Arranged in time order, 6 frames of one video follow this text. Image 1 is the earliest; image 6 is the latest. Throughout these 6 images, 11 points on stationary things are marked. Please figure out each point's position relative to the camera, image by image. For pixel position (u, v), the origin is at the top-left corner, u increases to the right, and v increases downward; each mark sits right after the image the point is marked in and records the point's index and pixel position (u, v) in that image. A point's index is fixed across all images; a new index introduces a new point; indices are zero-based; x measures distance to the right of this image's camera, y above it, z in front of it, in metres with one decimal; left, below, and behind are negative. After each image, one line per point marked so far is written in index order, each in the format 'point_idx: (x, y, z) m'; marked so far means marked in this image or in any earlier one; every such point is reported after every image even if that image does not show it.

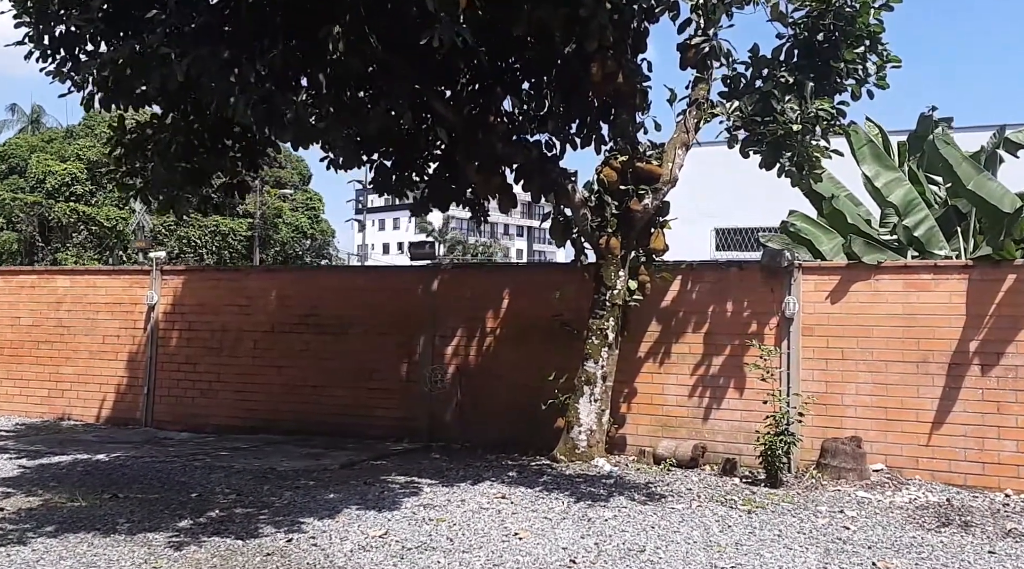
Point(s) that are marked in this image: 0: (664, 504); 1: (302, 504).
0: (+1.1, -1.6, +6.7) m
1: (-1.5, -1.6, +6.5) m
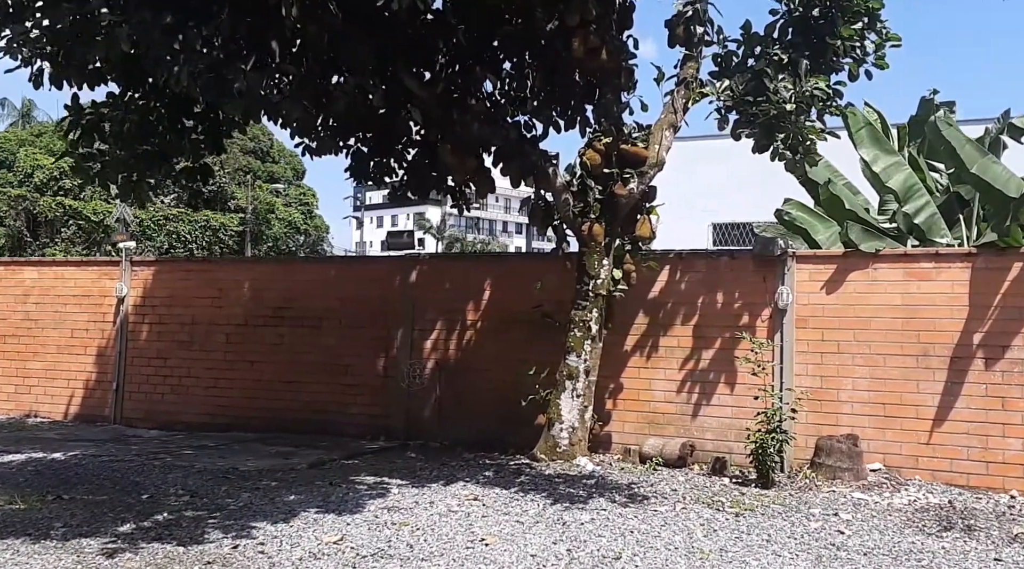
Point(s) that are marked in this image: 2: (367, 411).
0: (+0.9, -1.5, +6.3) m
1: (-1.7, -1.5, +6.1) m
2: (-1.6, -1.4, +9.7) m
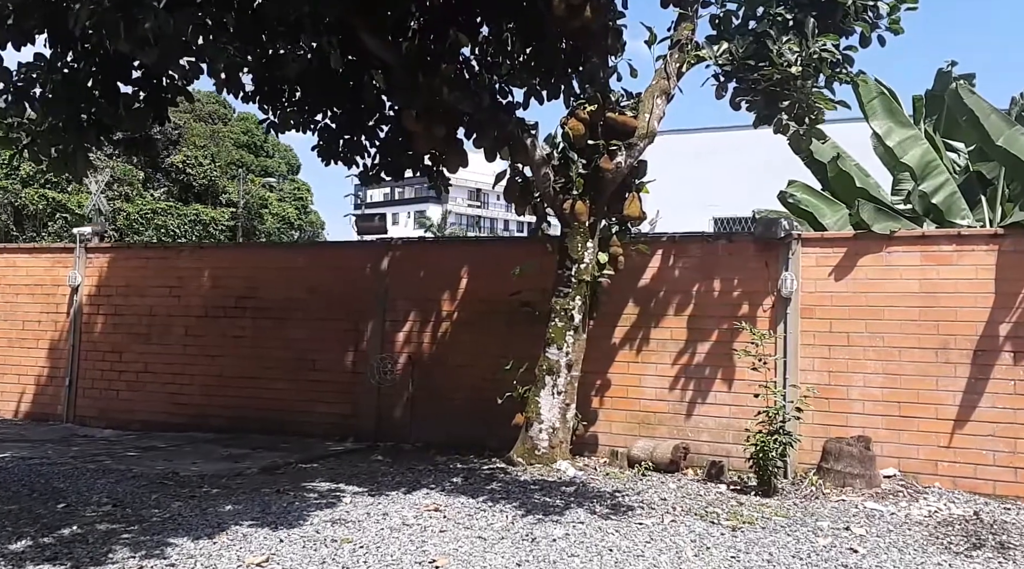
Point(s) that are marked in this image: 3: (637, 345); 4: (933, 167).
0: (+0.7, -1.4, +5.5) m
1: (-1.9, -1.4, +5.3) m
2: (-1.8, -1.2, +8.9) m
3: (+1.1, -0.5, +7.7) m
4: (+3.5, +1.0, +7.5) m
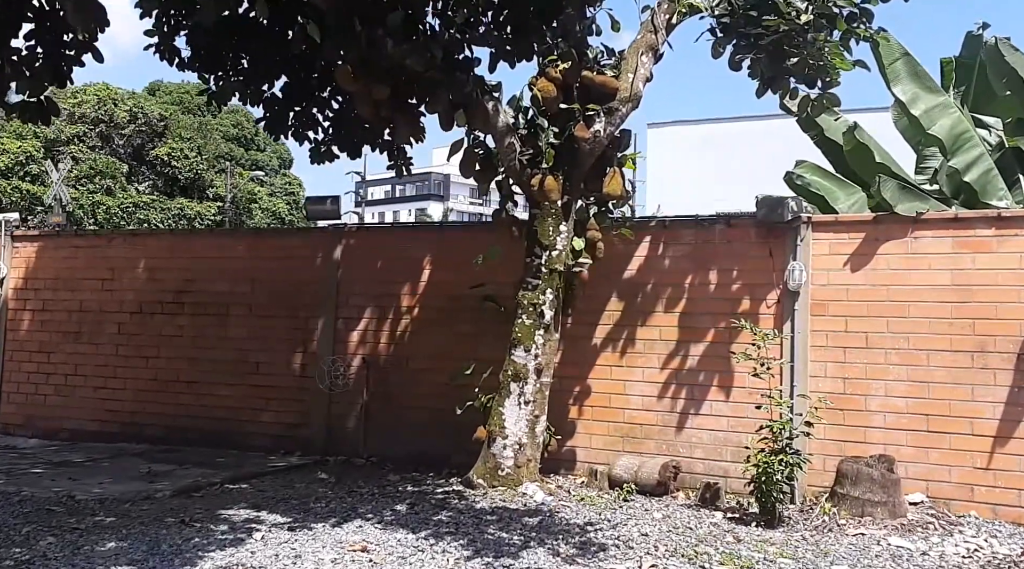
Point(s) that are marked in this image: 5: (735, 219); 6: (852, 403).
0: (+0.4, -1.4, +4.5) m
1: (-2.2, -1.3, +4.3) m
2: (-2.0, -1.2, +7.9) m
3: (+0.8, -0.5, +6.7) m
4: (+3.2, +1.0, +6.5) m
5: (+1.6, +0.5, +6.4) m
6: (+2.2, -0.8, +6.0) m
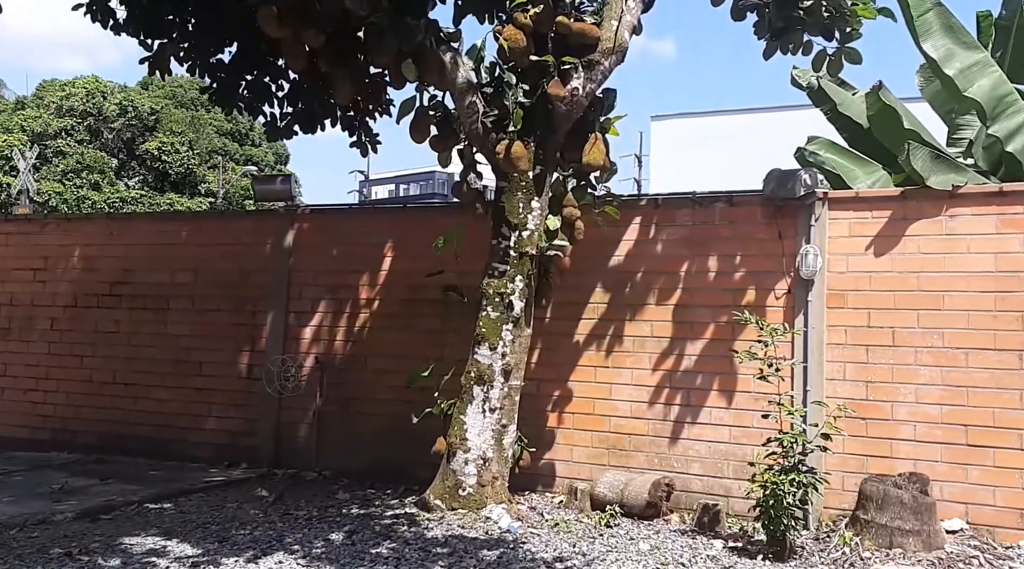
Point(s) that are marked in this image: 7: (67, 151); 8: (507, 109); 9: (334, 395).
0: (+0.2, -1.3, +3.5) m
1: (-2.4, -1.2, +3.4) m
2: (-2.2, -1.1, +7.0) m
3: (+0.6, -0.4, +5.8) m
4: (+3.0, +1.1, +5.5) m
5: (+1.4, +0.5, +5.5) m
6: (+2.0, -0.7, +5.1) m
7: (-9.7, +2.9, +19.8) m
8: (0.0, +1.0, +5.1) m
9: (-1.3, -0.8, +6.6) m
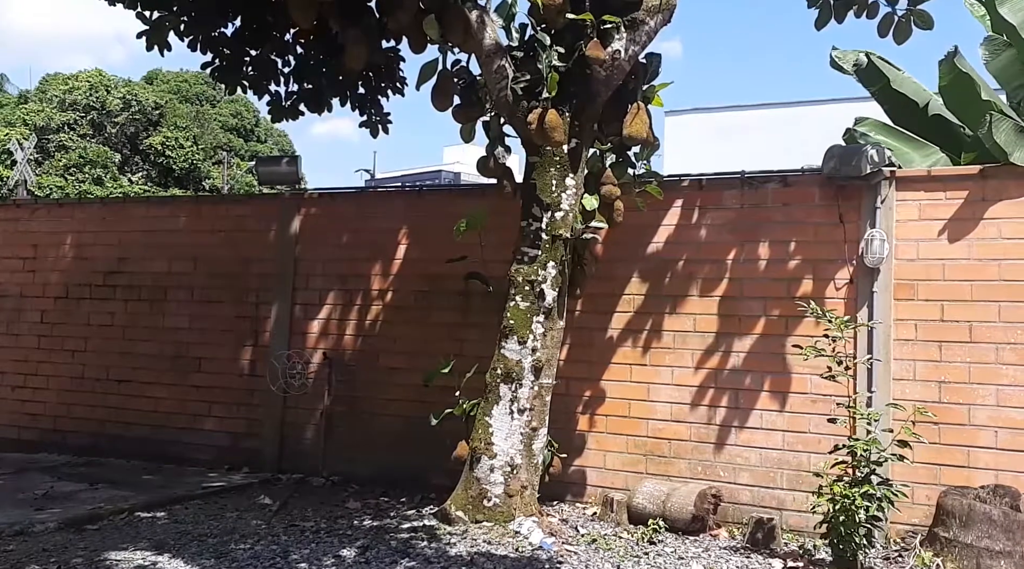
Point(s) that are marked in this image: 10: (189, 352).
0: (+0.4, -1.2, +3.0) m
1: (-2.3, -1.2, +2.9) m
2: (-2.1, -1.0, +6.5) m
3: (+0.8, -0.3, +5.2) m
4: (+3.2, +1.2, +5.0) m
5: (+1.5, +0.6, +4.9) m
6: (+2.2, -0.6, +4.5) m
7: (-9.5, +3.0, +19.3) m
8: (+0.1, +1.0, +4.6) m
9: (-1.1, -0.7, +6.1) m
10: (-2.4, -0.5, +6.6) m
